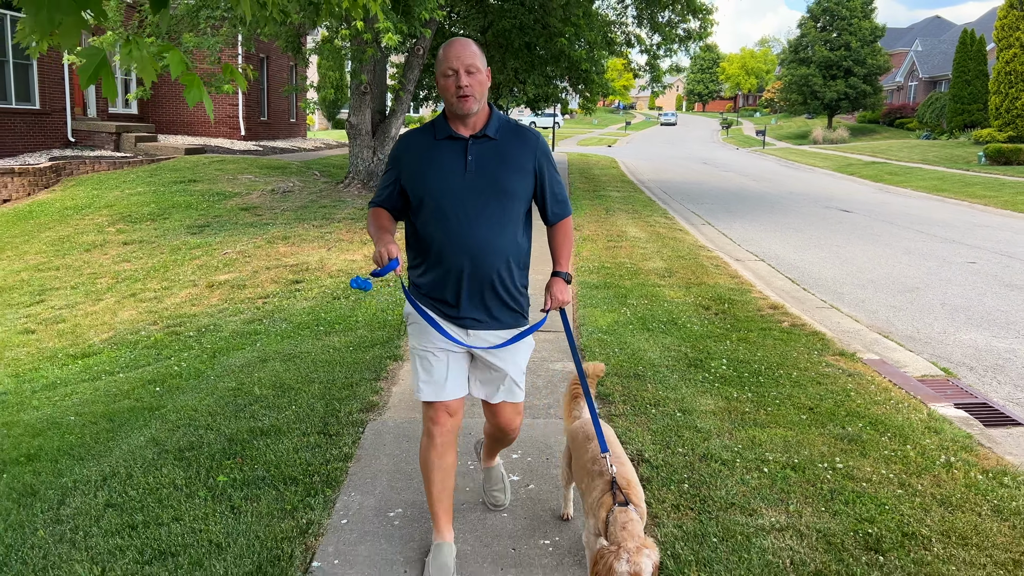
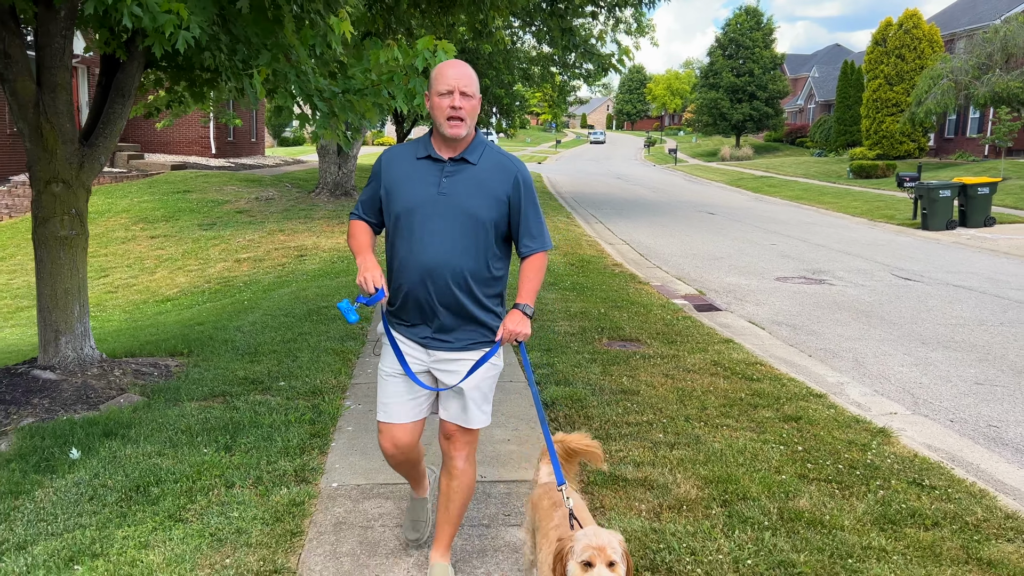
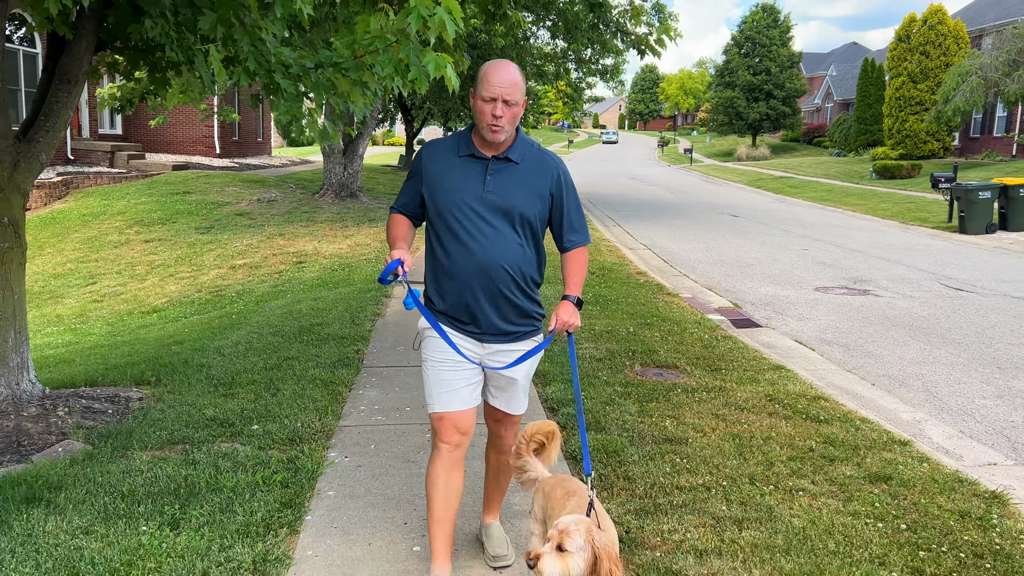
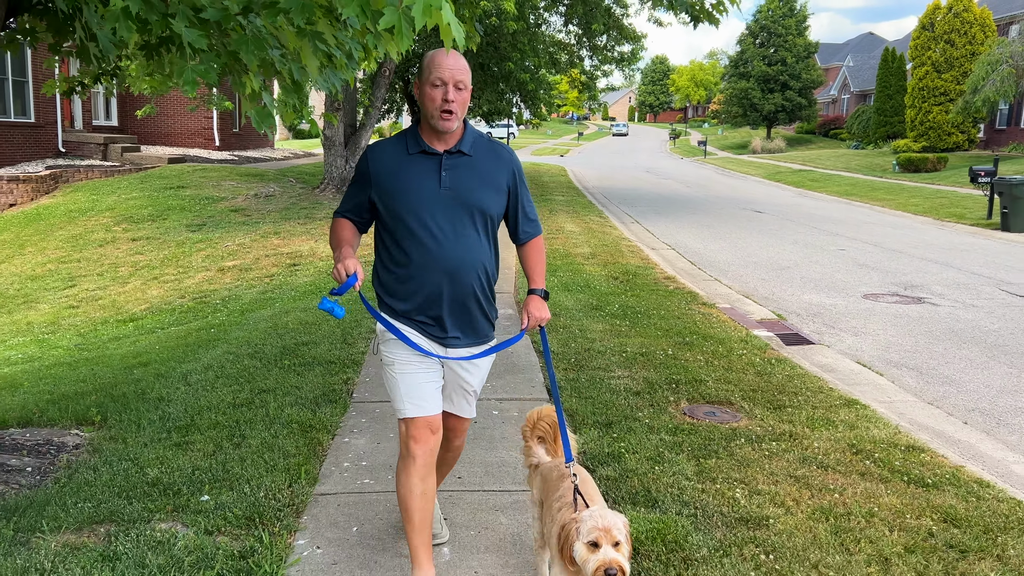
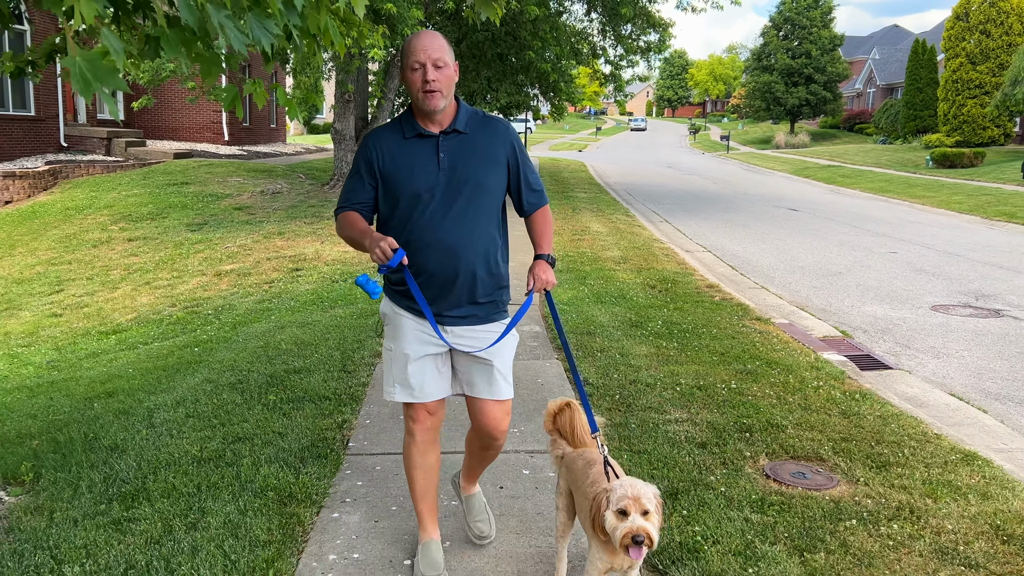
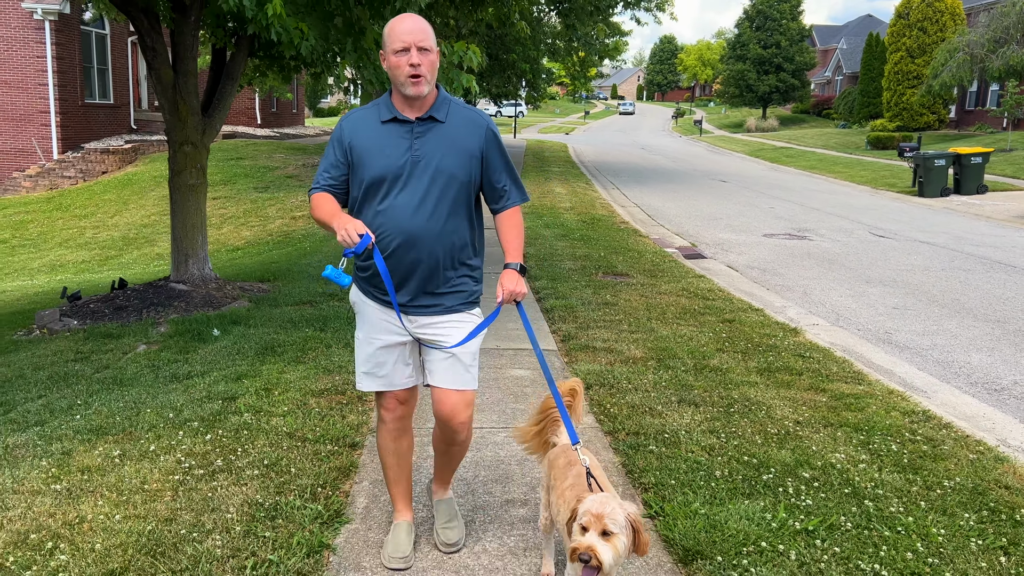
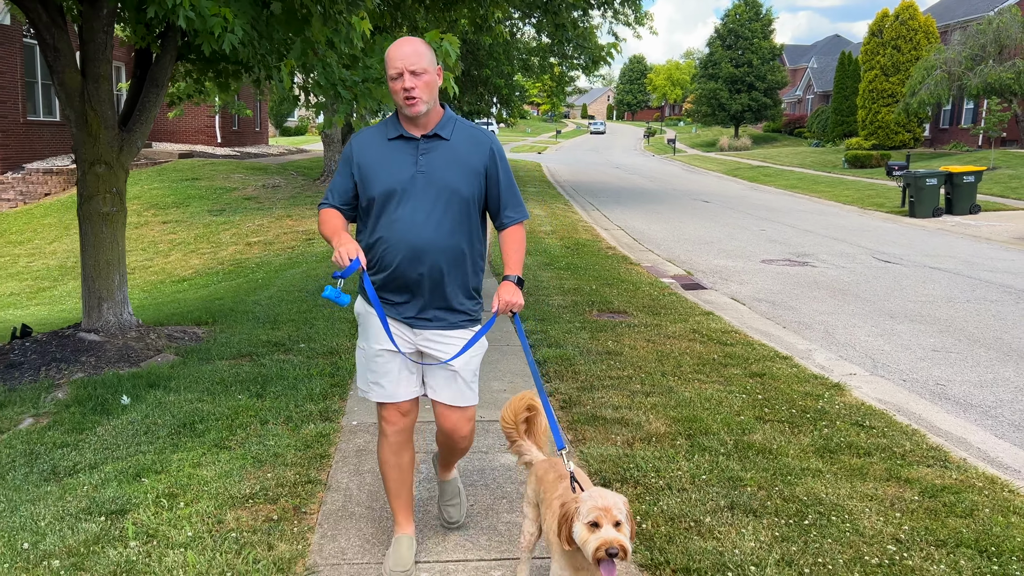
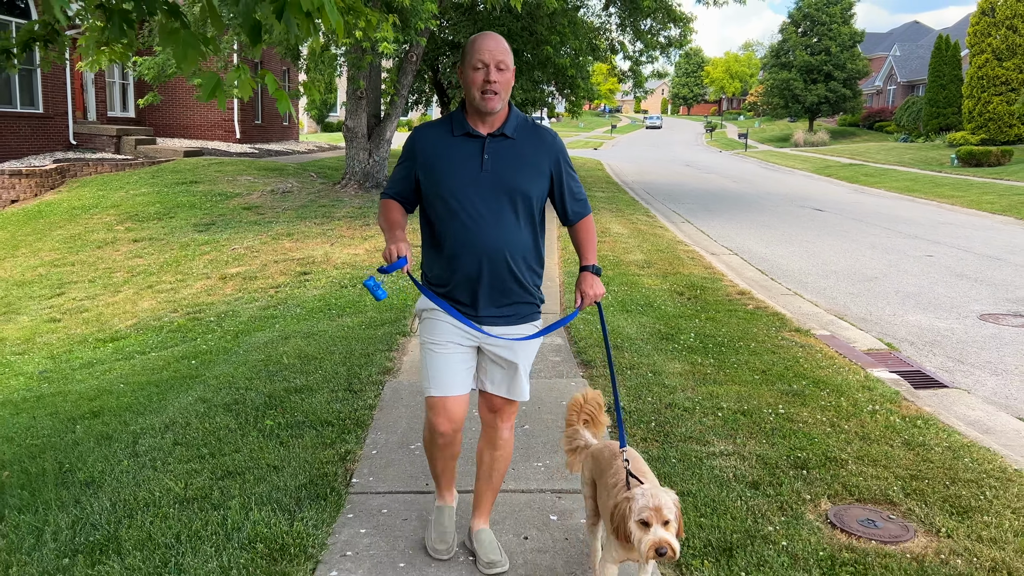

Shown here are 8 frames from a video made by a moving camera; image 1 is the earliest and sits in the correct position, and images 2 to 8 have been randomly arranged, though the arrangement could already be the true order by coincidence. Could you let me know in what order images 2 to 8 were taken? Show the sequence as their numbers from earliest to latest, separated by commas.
8, 5, 4, 3, 2, 7, 6
